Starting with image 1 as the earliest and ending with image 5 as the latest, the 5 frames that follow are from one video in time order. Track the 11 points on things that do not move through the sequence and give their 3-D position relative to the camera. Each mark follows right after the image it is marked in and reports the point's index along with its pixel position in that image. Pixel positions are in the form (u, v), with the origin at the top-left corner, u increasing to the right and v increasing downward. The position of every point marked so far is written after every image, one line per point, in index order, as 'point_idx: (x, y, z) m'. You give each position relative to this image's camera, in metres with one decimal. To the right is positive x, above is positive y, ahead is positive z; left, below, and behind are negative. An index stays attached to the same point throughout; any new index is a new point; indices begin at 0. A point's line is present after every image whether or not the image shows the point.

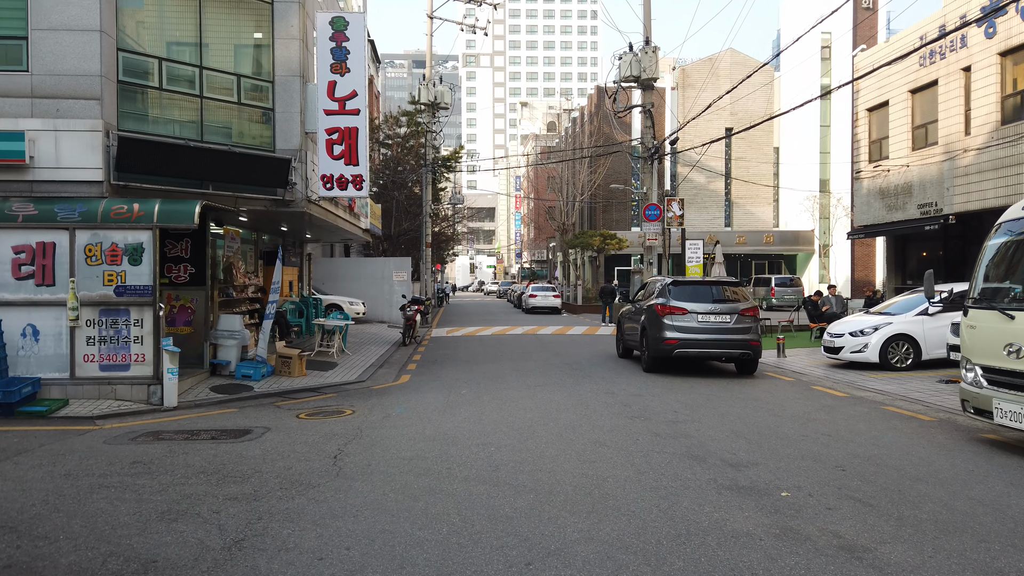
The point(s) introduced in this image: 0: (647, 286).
0: (+2.8, +0.1, +14.4) m
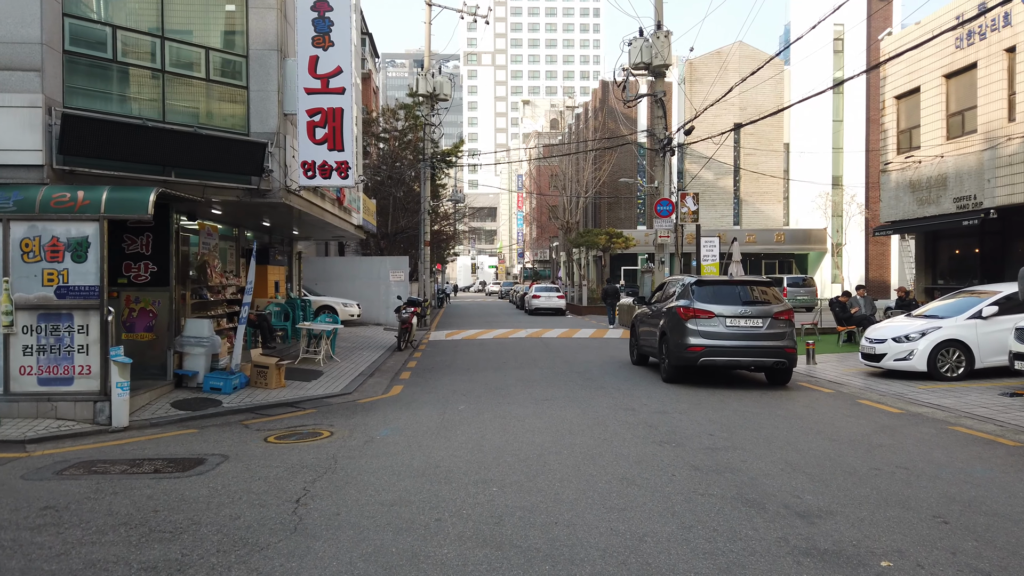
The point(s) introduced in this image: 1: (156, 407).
0: (+2.9, +0.1, +13.1) m
1: (-4.8, -1.6, +9.2) m
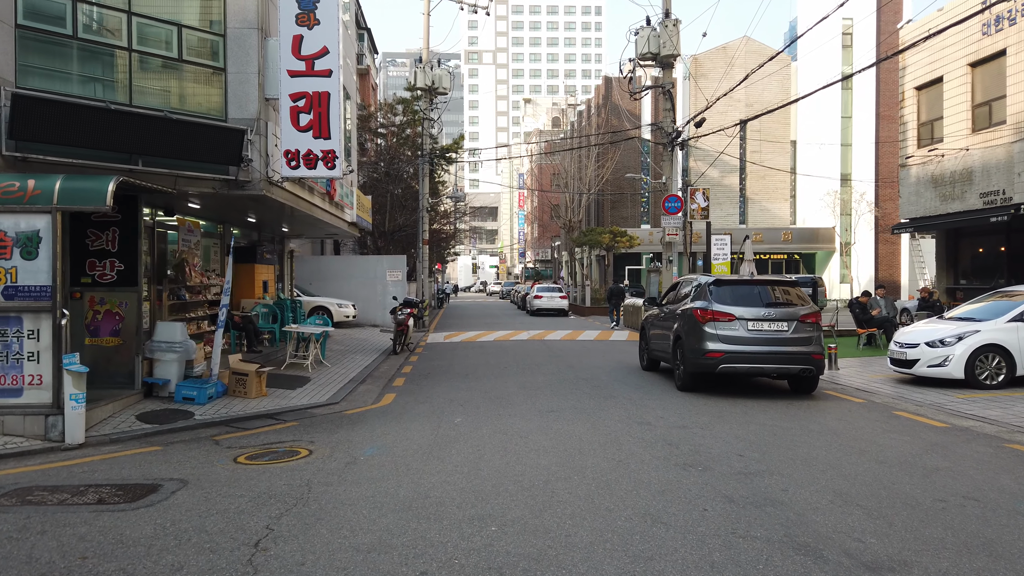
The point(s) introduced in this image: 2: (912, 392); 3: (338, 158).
0: (+2.9, +0.1, +12.2) m
1: (-4.7, -1.6, +8.3) m
2: (+6.1, -1.6, +10.5) m
3: (-2.6, +2.0, +10.4) m
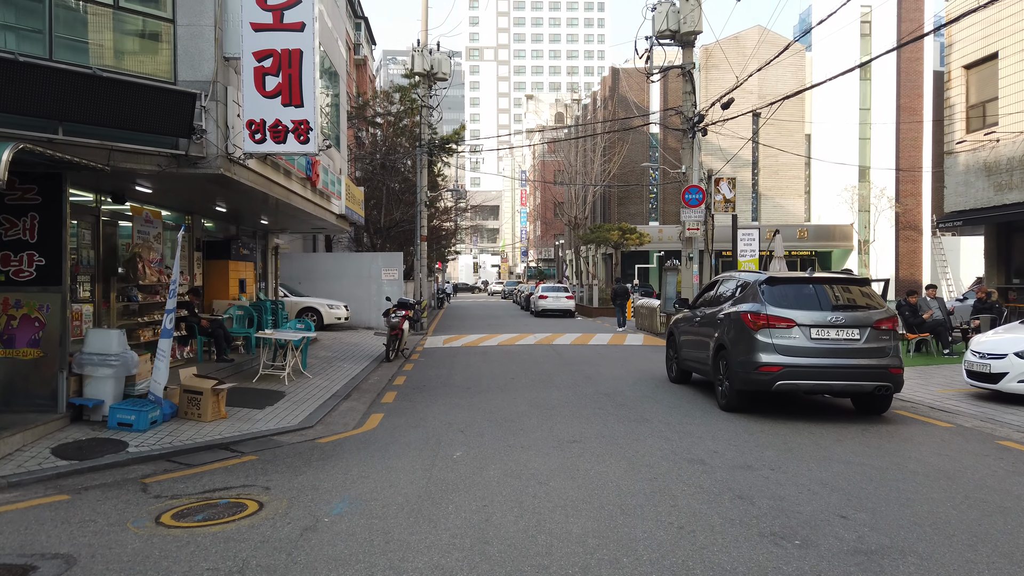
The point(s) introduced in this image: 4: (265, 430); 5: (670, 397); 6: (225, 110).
0: (+3.1, +0.1, +10.4) m
1: (-4.6, -1.6, +6.6) m
2: (+6.2, -1.6, +8.8) m
3: (-2.5, +2.0, +8.7) m
4: (-2.8, -1.6, +7.9) m
5: (+2.2, -1.5, +9.7) m
6: (-3.5, +2.2, +8.4) m
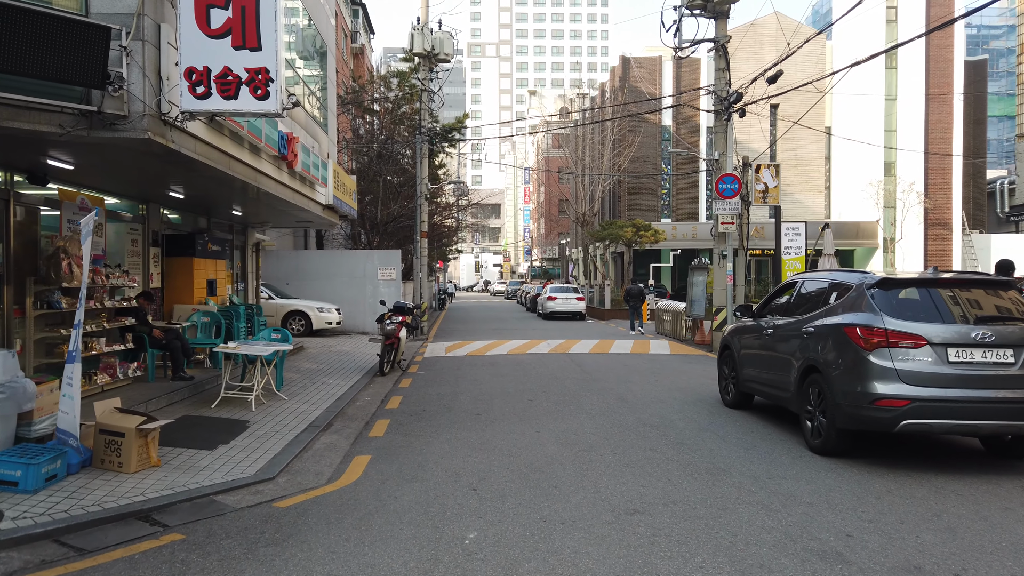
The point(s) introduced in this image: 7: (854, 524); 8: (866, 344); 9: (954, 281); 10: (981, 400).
0: (+3.3, 0.0, +8.3) m
1: (-4.4, -1.6, +4.5) m
2: (+6.5, -1.6, +6.7) m
3: (-2.2, +1.9, +6.6) m
4: (-2.6, -1.7, +5.8) m
5: (+2.5, -1.6, +7.6) m
6: (-3.2, +2.1, +6.3) m
7: (+2.3, -1.6, +4.8) m
8: (+3.2, -0.5, +6.2) m
9: (+4.1, +0.1, +6.3) m
10: (+4.0, -0.9, +5.9) m
